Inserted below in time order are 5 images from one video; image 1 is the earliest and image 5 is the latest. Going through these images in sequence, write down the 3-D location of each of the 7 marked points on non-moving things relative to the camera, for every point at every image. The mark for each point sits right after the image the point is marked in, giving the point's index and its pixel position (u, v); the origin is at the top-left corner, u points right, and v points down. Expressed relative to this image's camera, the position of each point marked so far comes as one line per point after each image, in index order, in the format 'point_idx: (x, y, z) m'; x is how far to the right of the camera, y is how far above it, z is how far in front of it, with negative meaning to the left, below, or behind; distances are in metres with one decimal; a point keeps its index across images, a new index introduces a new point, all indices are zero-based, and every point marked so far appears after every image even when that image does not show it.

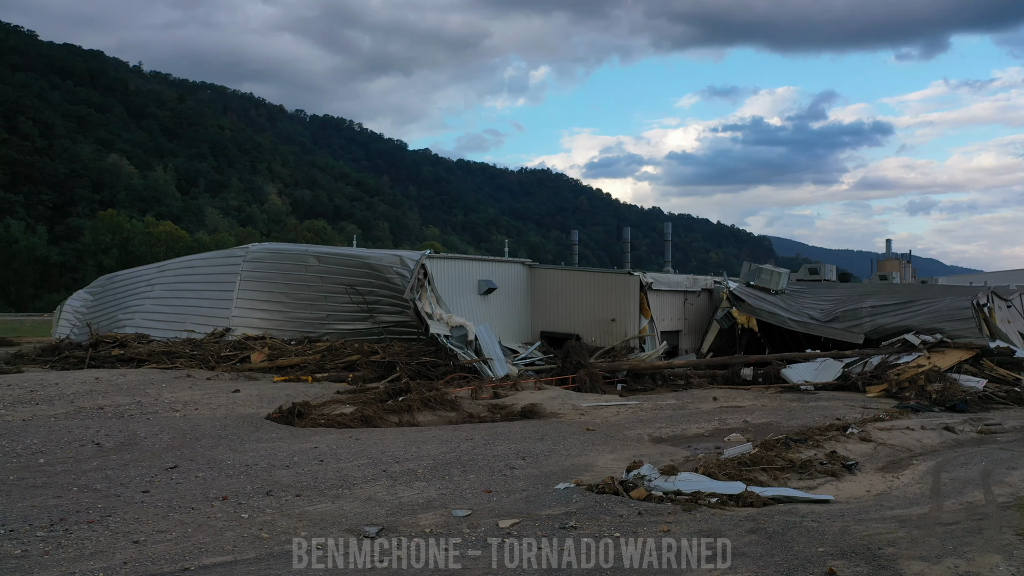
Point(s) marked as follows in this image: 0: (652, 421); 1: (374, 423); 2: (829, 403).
0: (+1.8, -1.7, +10.6) m
1: (-1.7, -1.7, +10.1) m
2: (+5.0, -1.8, +12.8) m
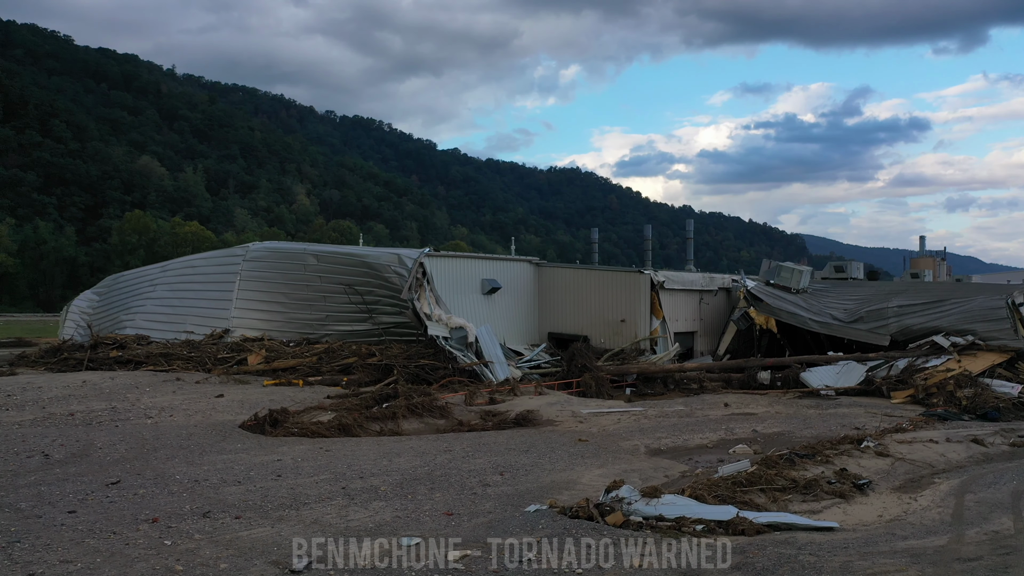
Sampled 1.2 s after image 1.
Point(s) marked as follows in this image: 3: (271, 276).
0: (+1.7, -1.7, +9.9) m
1: (-1.8, -1.7, +9.5) m
2: (+4.9, -1.8, +11.9) m
3: (-5.0, +0.2, +17.0) m
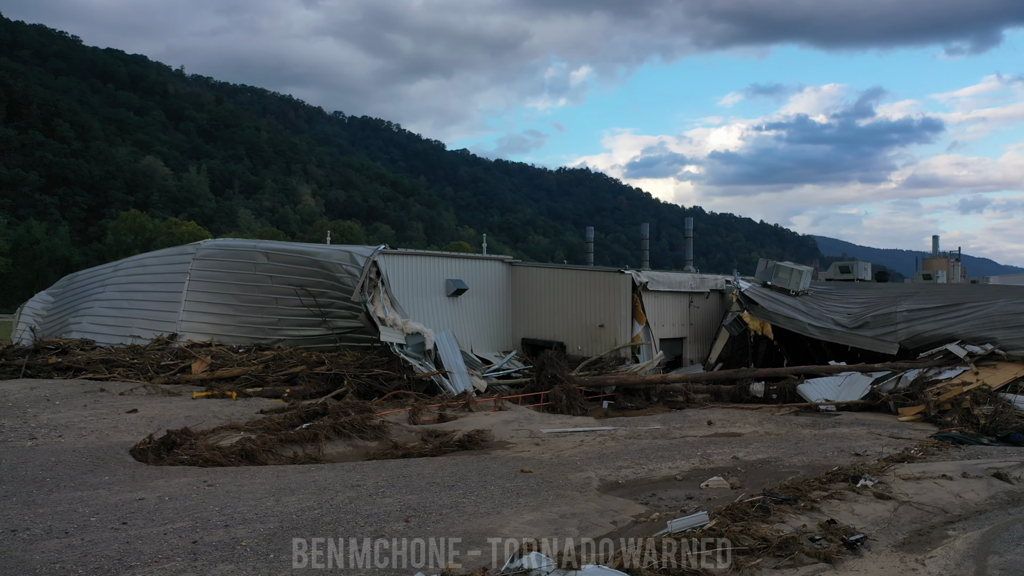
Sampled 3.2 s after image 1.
0: (+1.0, -1.8, +8.4) m
1: (-2.5, -1.7, +8.1) m
2: (+4.3, -1.8, +10.4) m
3: (-5.6, +0.2, +15.6) m
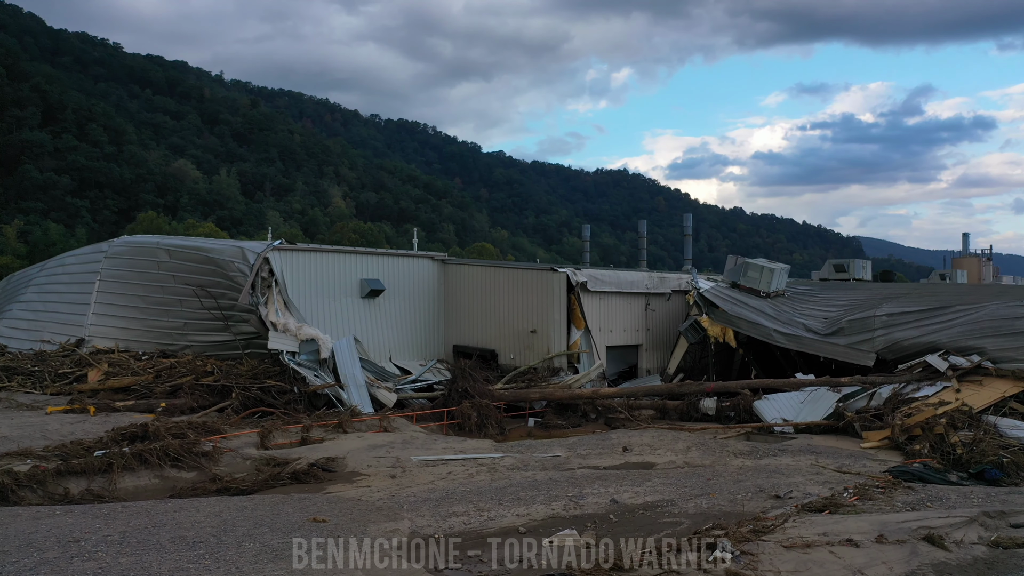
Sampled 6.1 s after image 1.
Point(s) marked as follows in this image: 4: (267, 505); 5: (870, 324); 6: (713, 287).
0: (-0.5, -1.7, +6.7) m
1: (-4.0, -1.7, +6.5) m
2: (+2.9, -1.8, +8.5) m
3: (-6.7, +0.2, +14.2) m
4: (-1.9, -1.7, +6.4) m
5: (+5.2, -0.5, +11.8) m
6: (+3.3, 0.0, +13.4) m
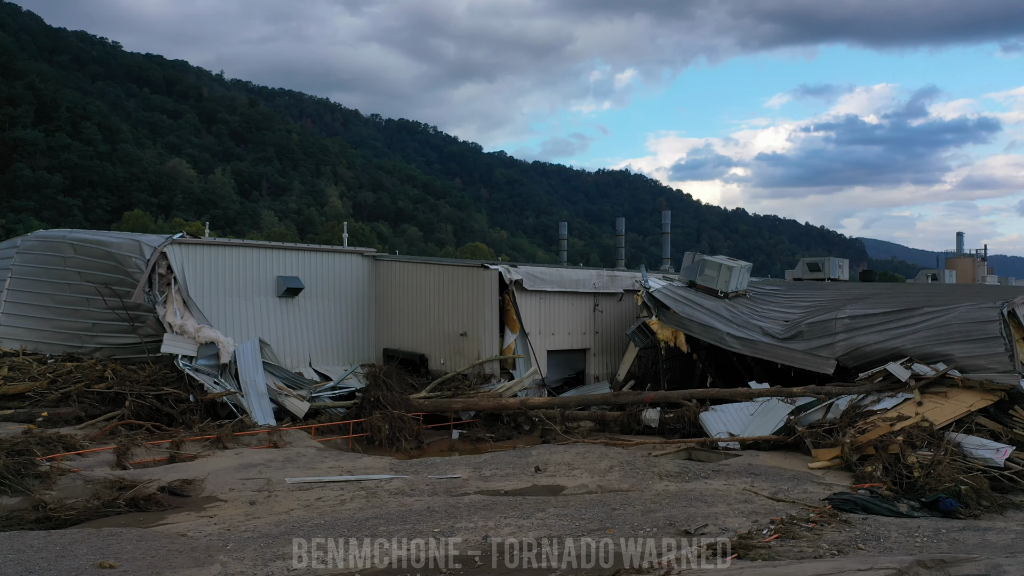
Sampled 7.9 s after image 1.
0: (-1.5, -1.7, +5.6) m
1: (-5.0, -1.6, +5.5) m
2: (+1.9, -1.8, +7.4) m
3: (-7.7, +0.3, +13.2) m
4: (-2.9, -1.7, +5.4) m
5: (+4.2, -0.5, +10.7) m
6: (+2.3, 0.0, +12.3) m
